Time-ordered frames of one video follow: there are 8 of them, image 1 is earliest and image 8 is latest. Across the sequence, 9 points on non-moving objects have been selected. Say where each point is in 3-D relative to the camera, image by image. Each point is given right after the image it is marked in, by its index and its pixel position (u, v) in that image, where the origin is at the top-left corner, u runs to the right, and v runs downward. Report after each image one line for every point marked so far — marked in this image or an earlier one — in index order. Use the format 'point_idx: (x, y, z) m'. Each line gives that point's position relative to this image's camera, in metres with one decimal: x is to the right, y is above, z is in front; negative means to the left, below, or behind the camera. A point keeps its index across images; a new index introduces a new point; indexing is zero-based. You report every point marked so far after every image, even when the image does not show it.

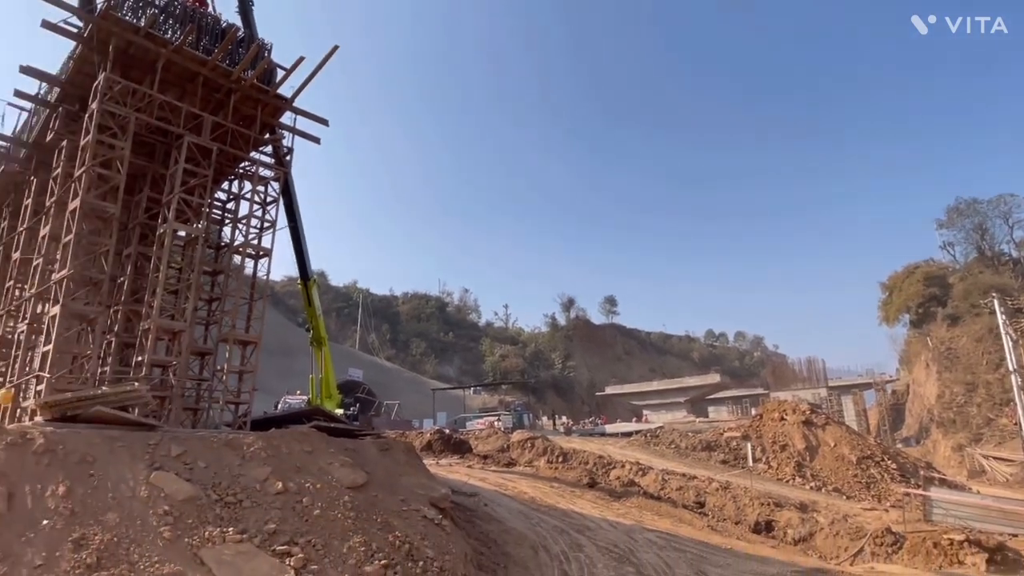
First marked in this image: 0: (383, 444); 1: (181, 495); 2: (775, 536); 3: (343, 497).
0: (-2.7, -3.3, +13.0) m
1: (-4.7, -3.0, +8.6) m
2: (+8.2, -7.8, +19.1) m
3: (-2.9, -3.6, +10.3) m
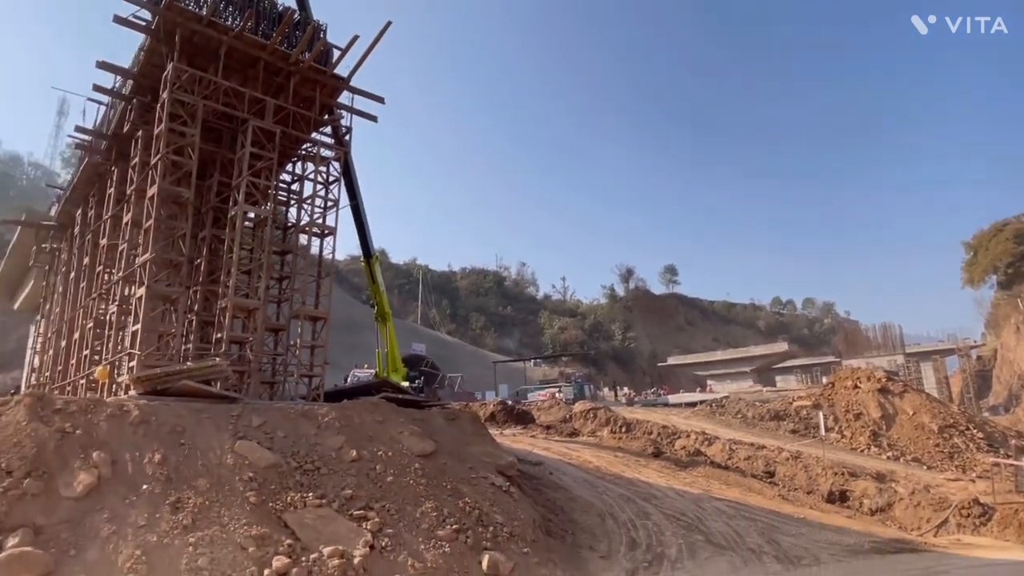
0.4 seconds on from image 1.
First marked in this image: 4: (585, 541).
0: (-1.4, -2.8, +13.3) m
1: (-3.7, -2.6, +9.1) m
2: (+10.3, -6.6, +18.5) m
3: (-1.7, -3.1, +10.6) m
4: (+1.4, -4.9, +11.8) m
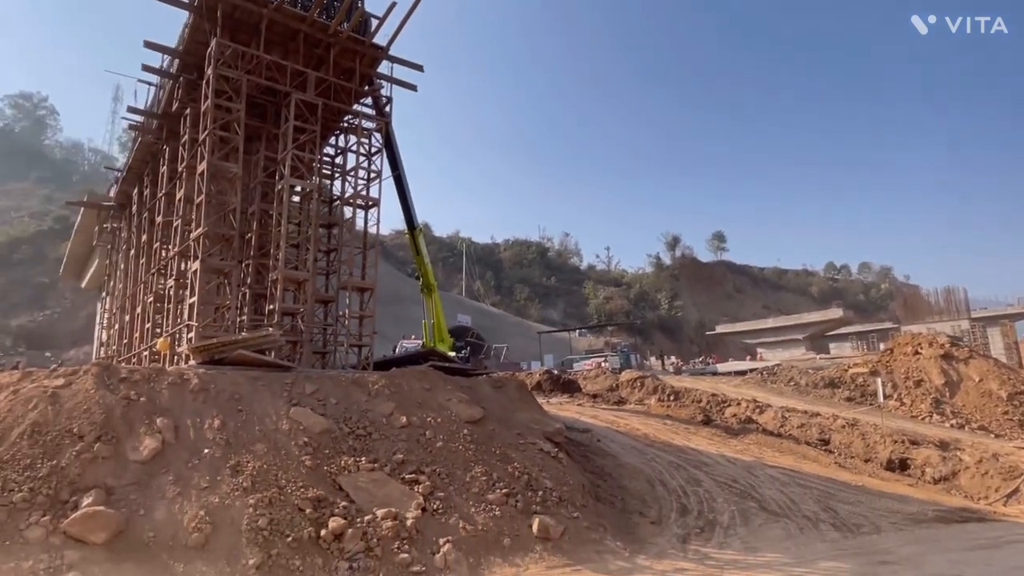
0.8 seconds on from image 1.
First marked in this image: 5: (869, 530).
0: (-0.3, -2.1, +13.3) m
1: (-3.0, -2.2, +9.3) m
2: (+11.7, -5.5, +17.8) m
3: (-0.9, -2.5, +10.7) m
4: (+2.4, -4.2, +11.8) m
5: (+6.8, -4.6, +11.6) m
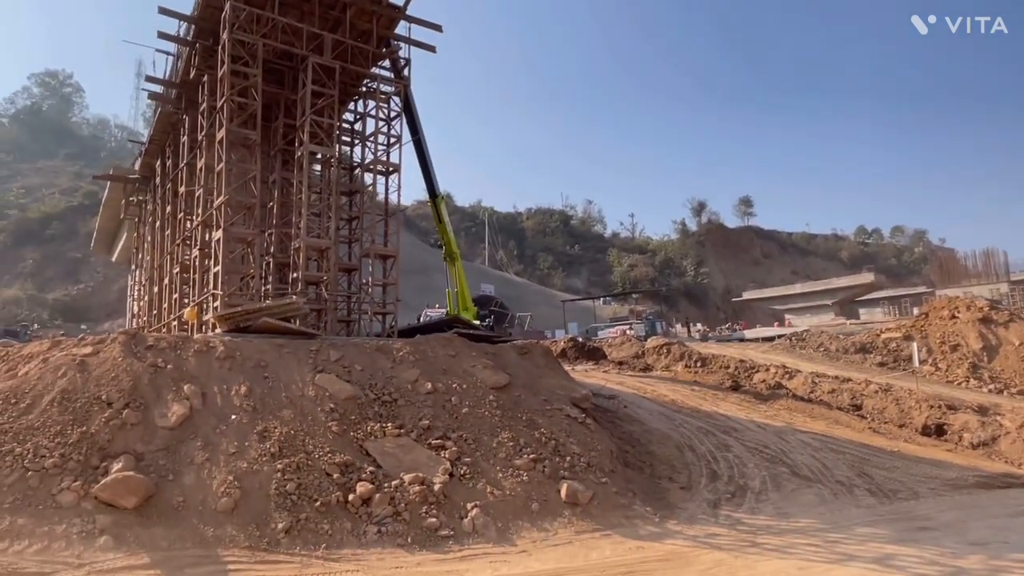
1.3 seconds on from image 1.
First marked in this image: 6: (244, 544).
0: (+0.2, -1.3, +13.2) m
1: (-2.6, -1.6, +9.3) m
2: (+12.5, -4.4, +17.4) m
3: (-0.4, -1.9, +10.6) m
4: (+2.9, -3.5, +11.6) m
5: (+7.3, -3.9, +11.3) m
6: (-3.0, -2.8, +6.7) m
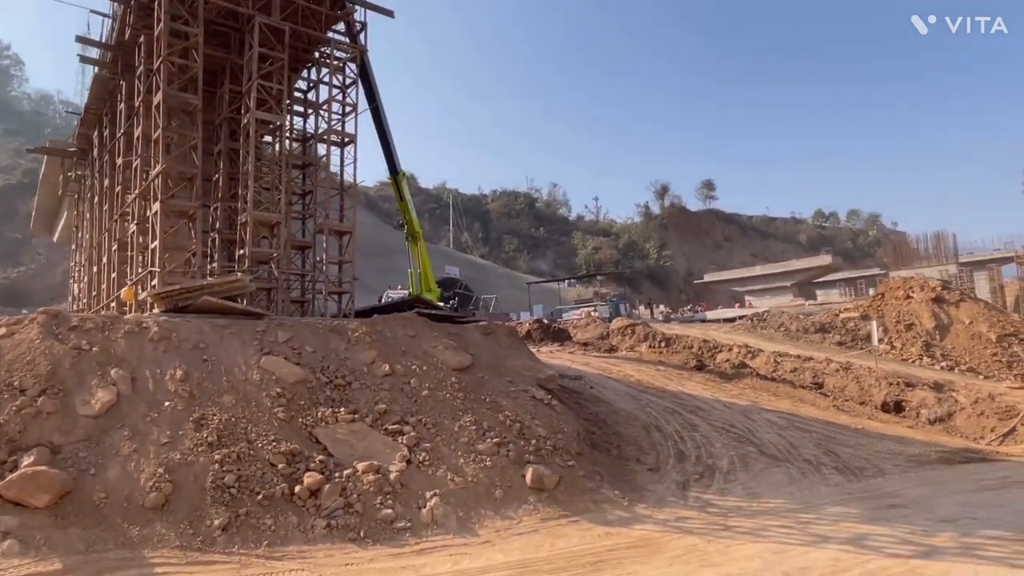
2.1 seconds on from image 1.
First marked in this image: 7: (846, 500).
0: (-0.5, -0.8, +12.6) m
1: (-3.1, -1.3, +8.6) m
2: (+11.4, -3.7, +17.6) m
3: (-1.0, -1.5, +10.1) m
4: (+2.2, -3.1, +11.3) m
5: (+6.7, -3.4, +11.2) m
6: (-3.3, -2.5, +6.0) m
7: (+5.2, -3.3, +9.4) m
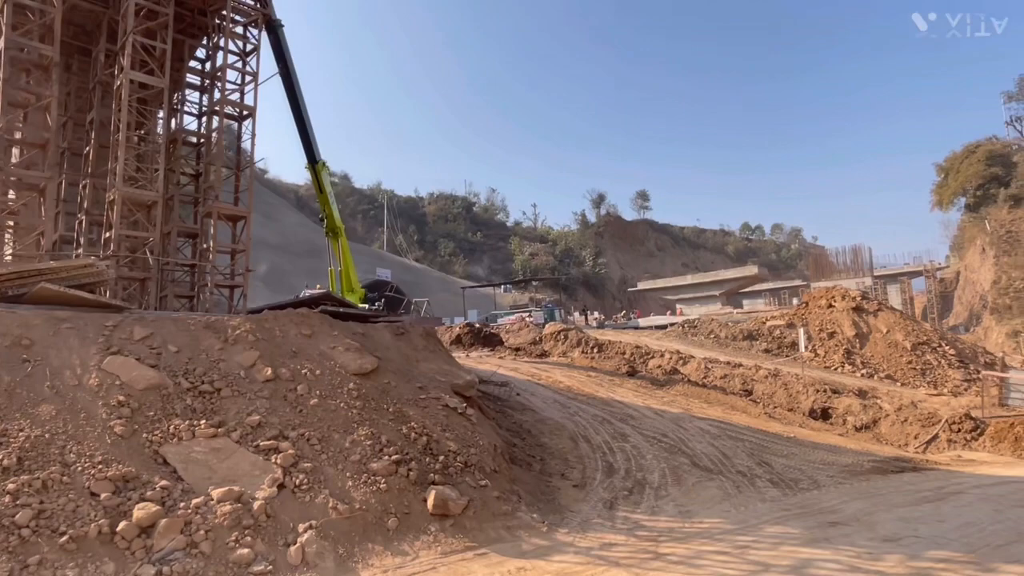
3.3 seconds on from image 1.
0: (-2.1, -0.7, +11.3) m
1: (-4.3, -1.1, +7.0) m
2: (+9.3, -3.9, +17.4) m
3: (-2.3, -1.4, +8.7) m
4: (+0.7, -3.0, +10.2) m
5: (+5.2, -3.4, +10.6) m
6: (-4.3, -2.3, +4.4) m
7: (+3.9, -3.3, +8.7) m
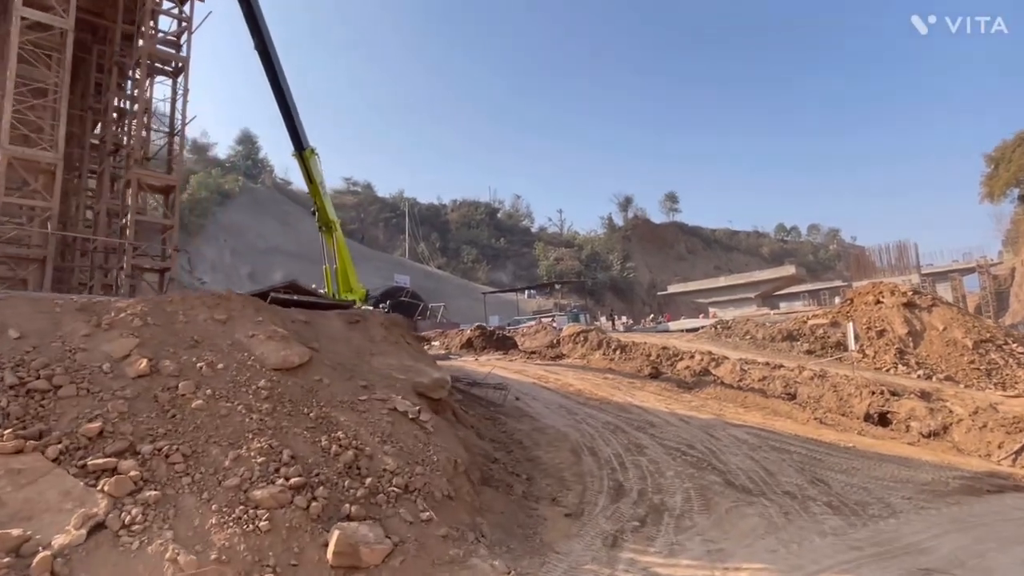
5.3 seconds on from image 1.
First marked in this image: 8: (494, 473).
0: (-2.4, -0.4, +9.1) m
1: (-4.8, -0.7, +5.0) m
2: (+9.3, -3.5, +14.7) m
3: (-2.7, -1.0, +6.6) m
4: (+0.4, -2.6, +7.9) m
5: (+4.9, -3.0, +8.0) m
6: (-4.8, -1.9, +2.4) m
7: (+3.5, -2.8, +6.2) m
8: (-0.2, -2.3, +7.7) m
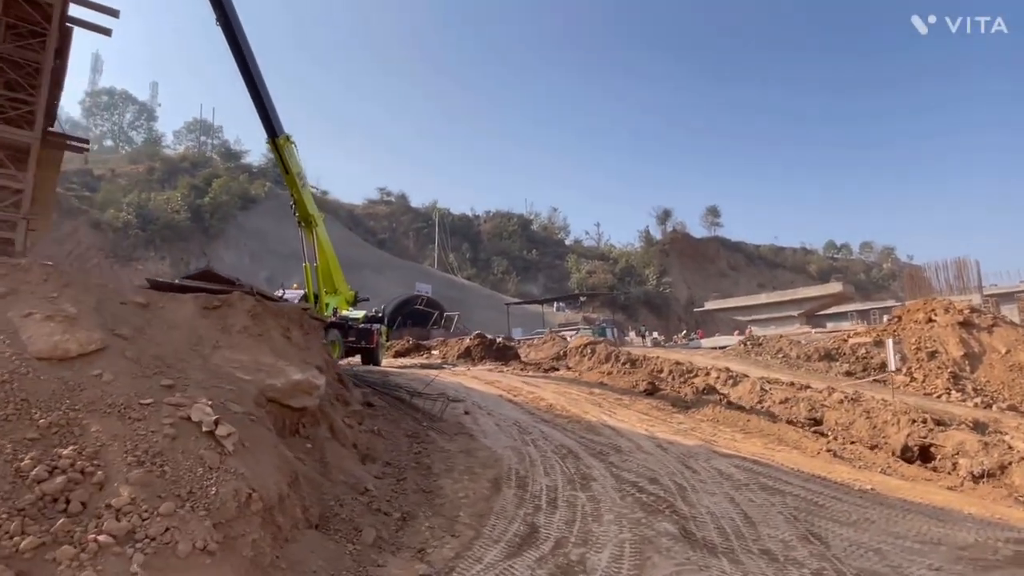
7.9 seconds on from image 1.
0: (-3.6, -0.1, +7.3) m
1: (-6.2, -0.3, +3.3) m
2: (+8.4, -3.6, +11.9) m
3: (-4.1, -0.7, +4.8) m
4: (-0.9, -2.4, +5.8) m
5: (+3.5, -2.8, +5.7) m
6: (-6.5, -1.4, +0.7) m
7: (+2.0, -2.5, +3.9) m
8: (-1.6, -2.1, +5.7) m
